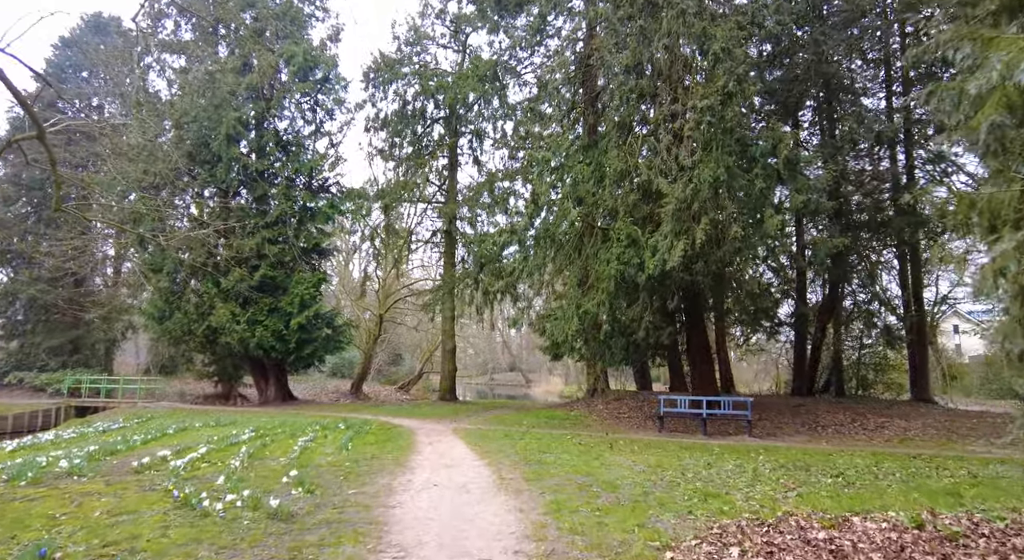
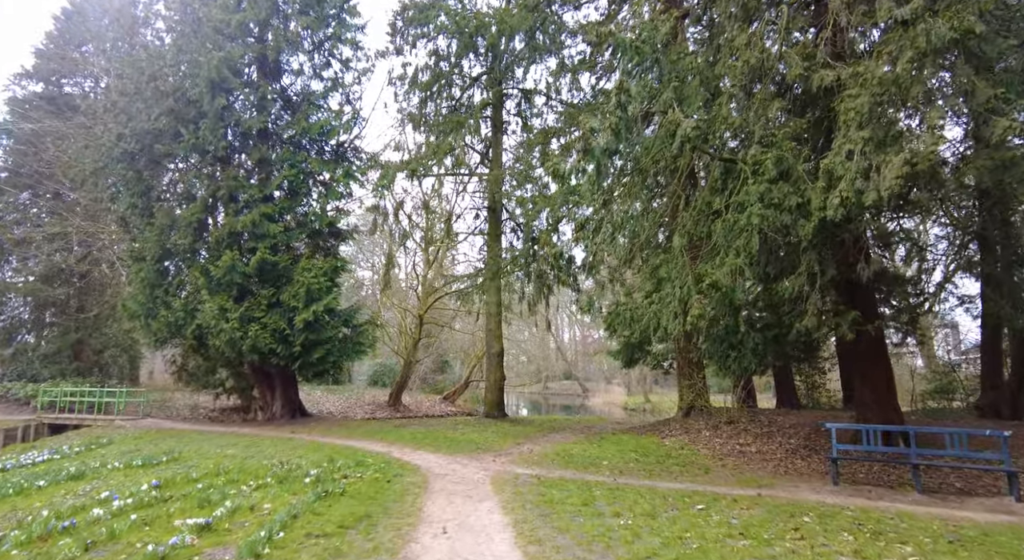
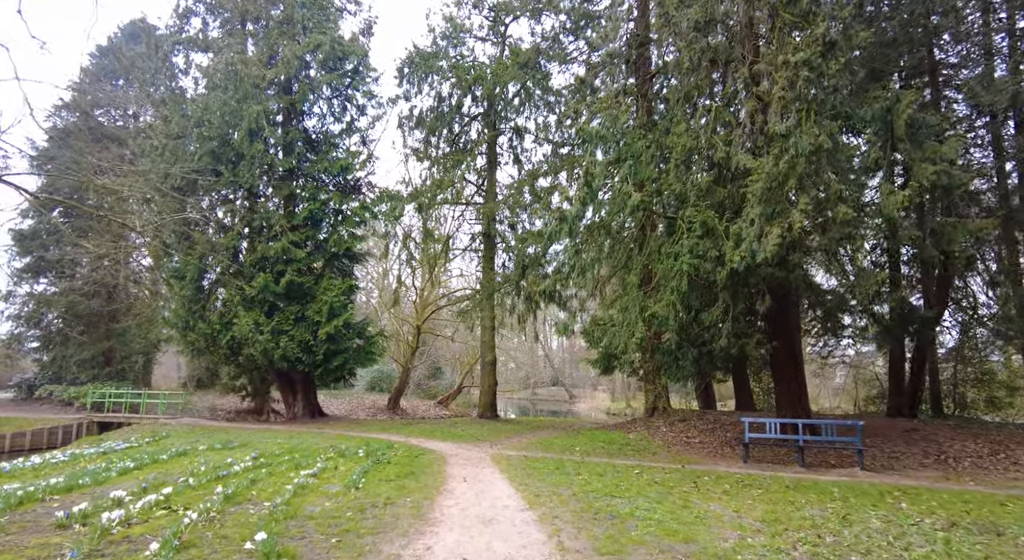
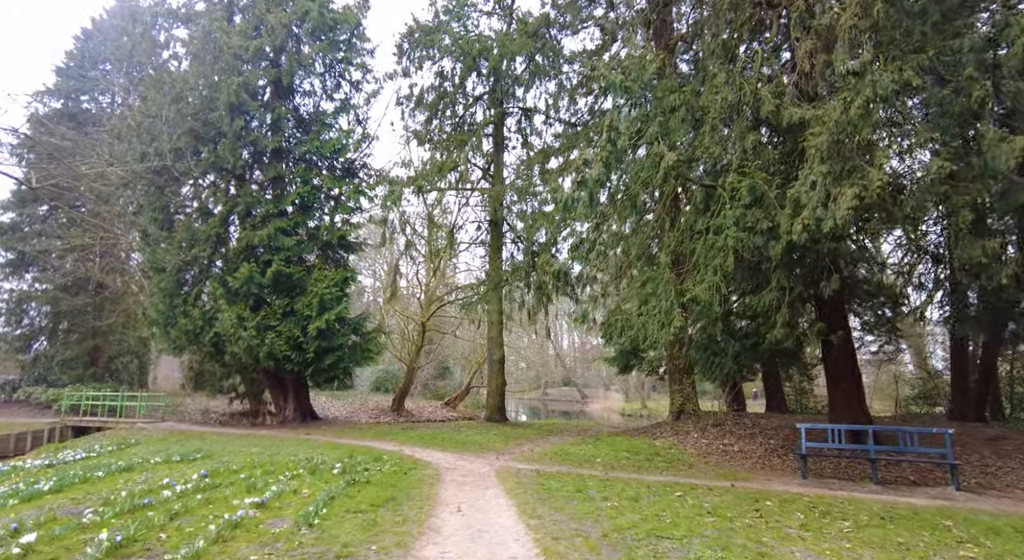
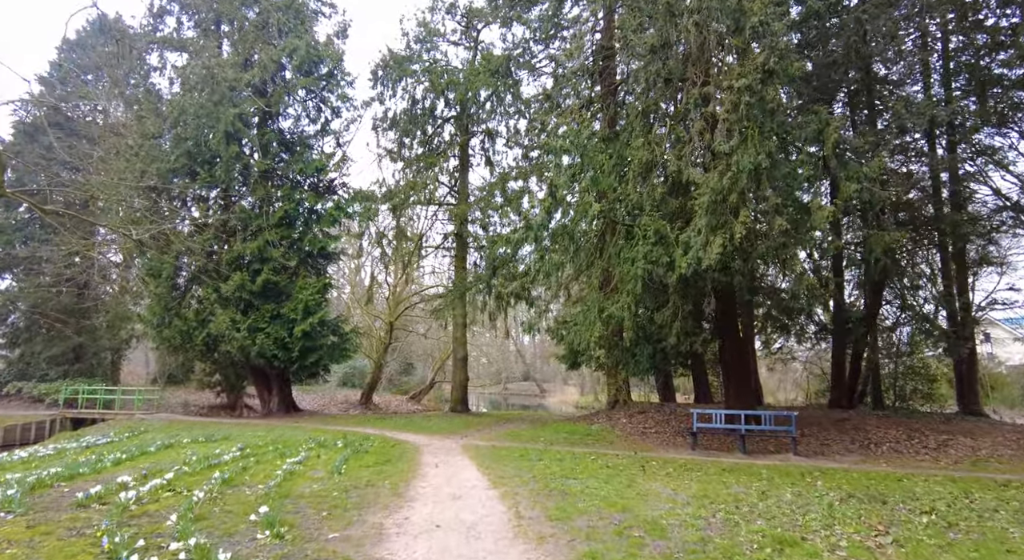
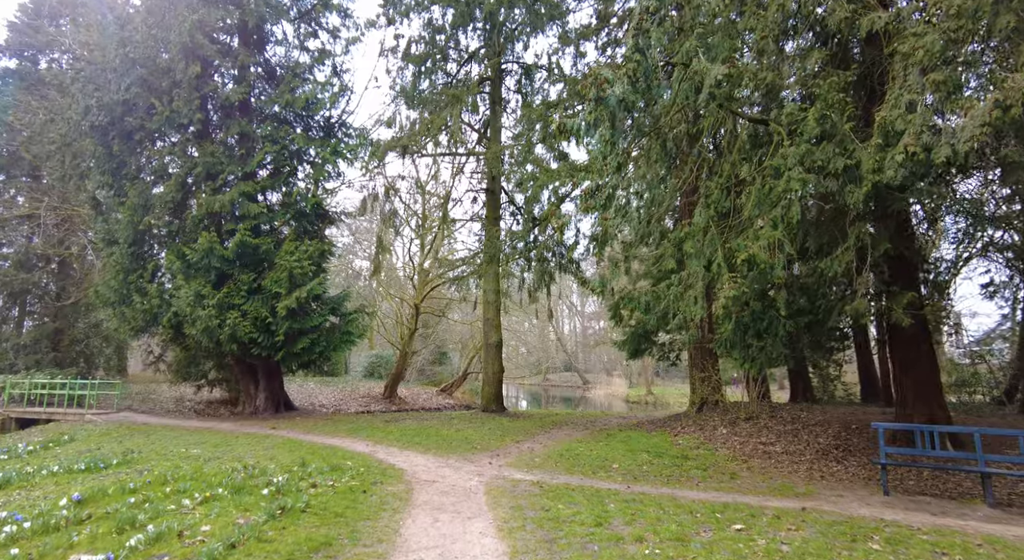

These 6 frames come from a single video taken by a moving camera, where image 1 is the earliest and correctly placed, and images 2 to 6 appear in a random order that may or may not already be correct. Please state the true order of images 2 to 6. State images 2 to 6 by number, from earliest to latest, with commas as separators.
5, 3, 4, 2, 6
